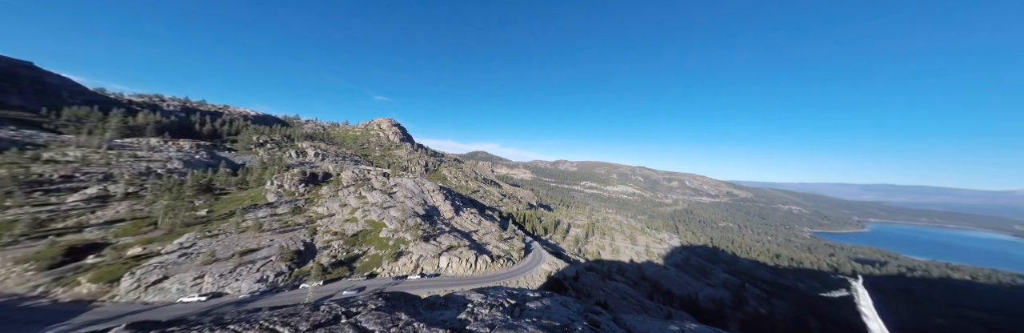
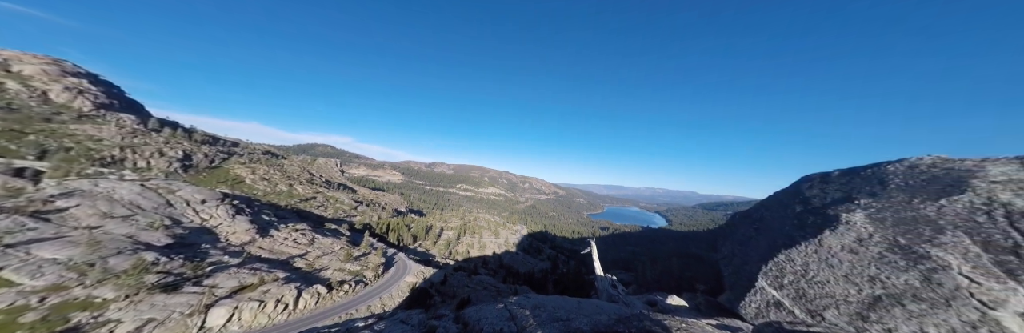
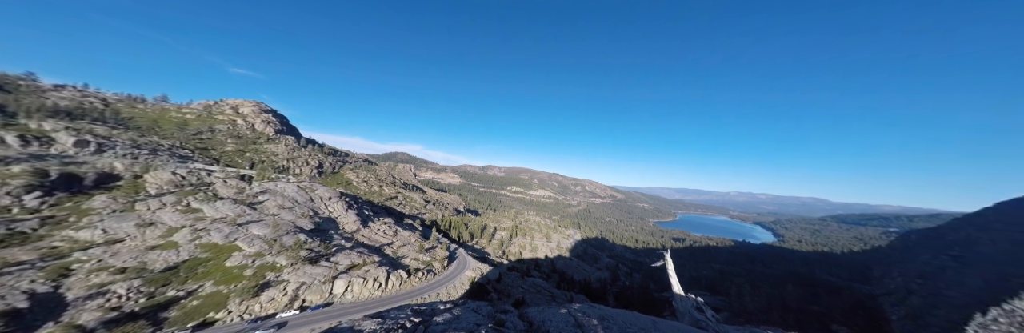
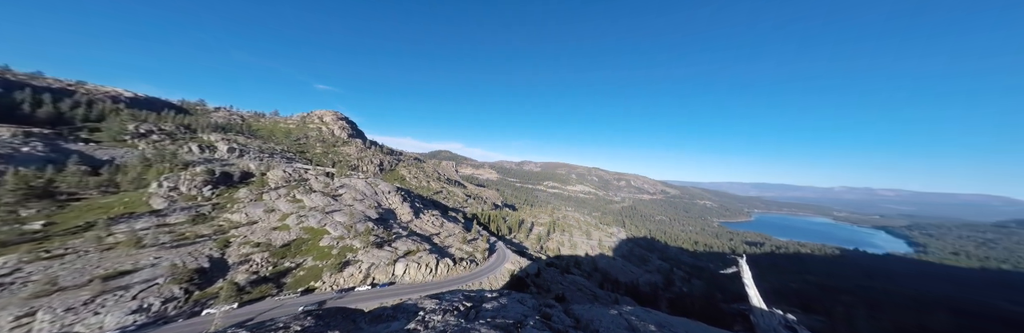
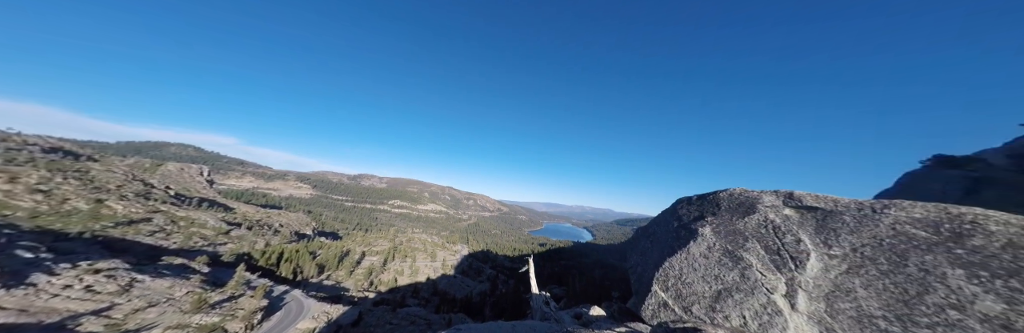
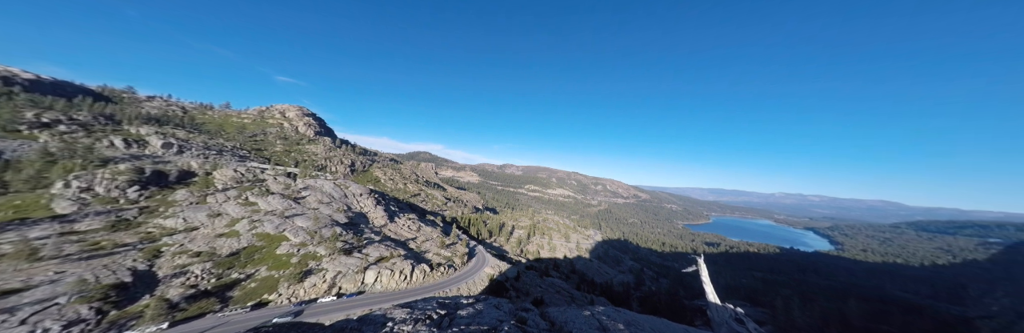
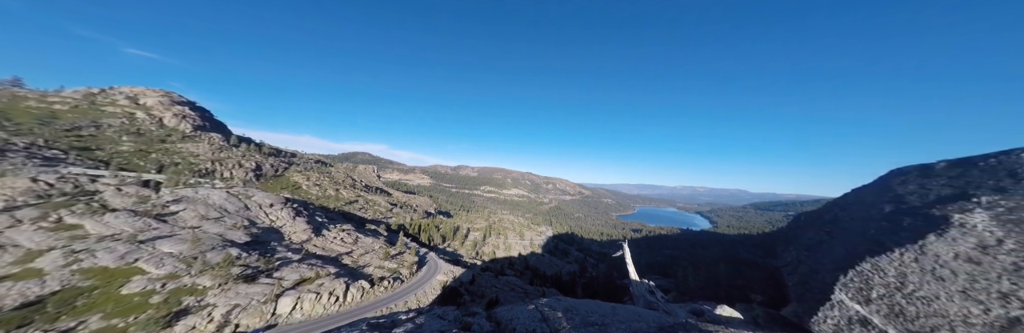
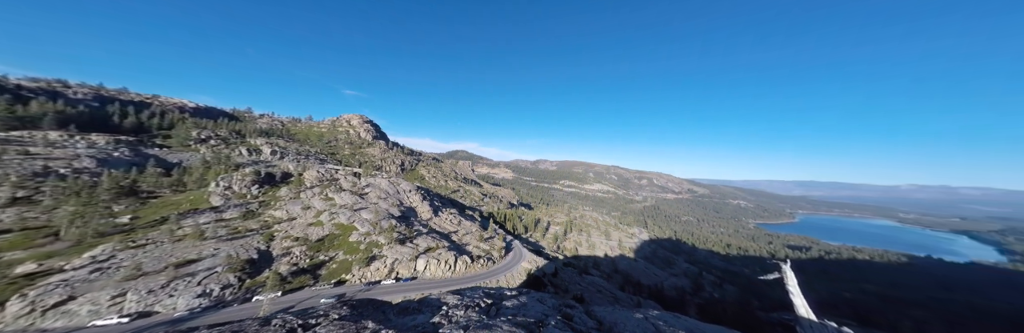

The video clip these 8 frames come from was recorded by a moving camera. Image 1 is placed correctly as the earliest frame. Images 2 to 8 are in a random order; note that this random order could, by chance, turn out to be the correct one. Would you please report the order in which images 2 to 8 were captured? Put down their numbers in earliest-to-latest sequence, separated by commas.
8, 4, 6, 3, 7, 2, 5
